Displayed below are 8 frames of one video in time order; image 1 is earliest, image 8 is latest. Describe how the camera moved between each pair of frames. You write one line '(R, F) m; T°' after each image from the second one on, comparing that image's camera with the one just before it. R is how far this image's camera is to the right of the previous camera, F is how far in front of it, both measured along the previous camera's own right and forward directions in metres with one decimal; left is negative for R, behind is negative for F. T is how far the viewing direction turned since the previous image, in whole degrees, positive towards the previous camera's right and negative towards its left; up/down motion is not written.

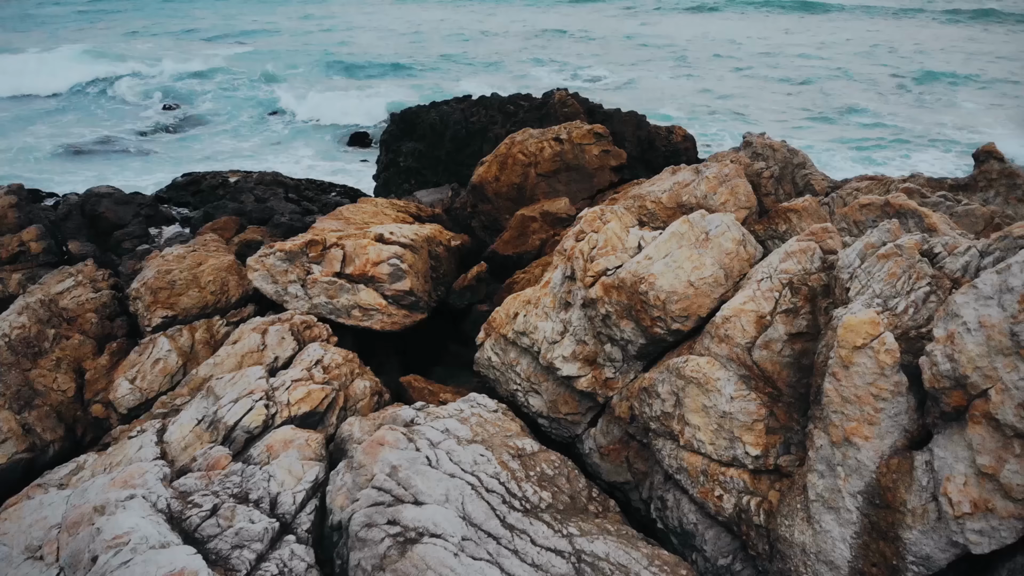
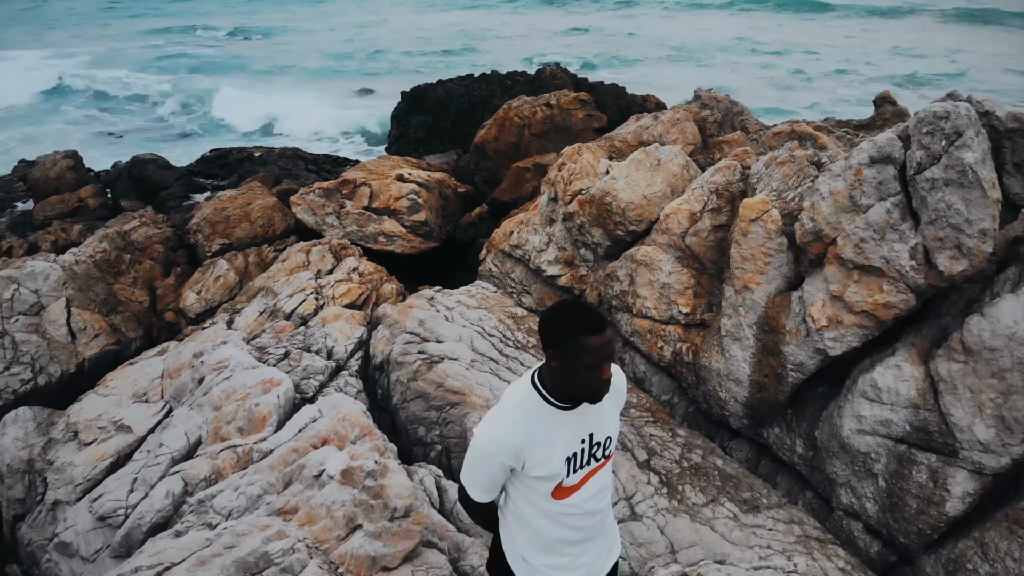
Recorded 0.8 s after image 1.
(0.0, -1.4) m; 0°
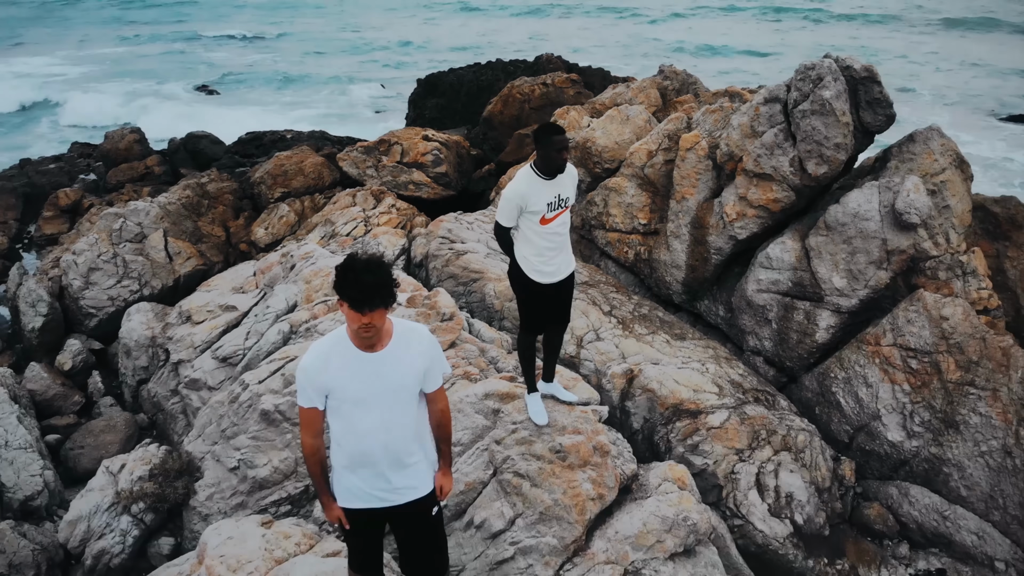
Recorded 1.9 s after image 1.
(-0.1, -2.0) m; 0°
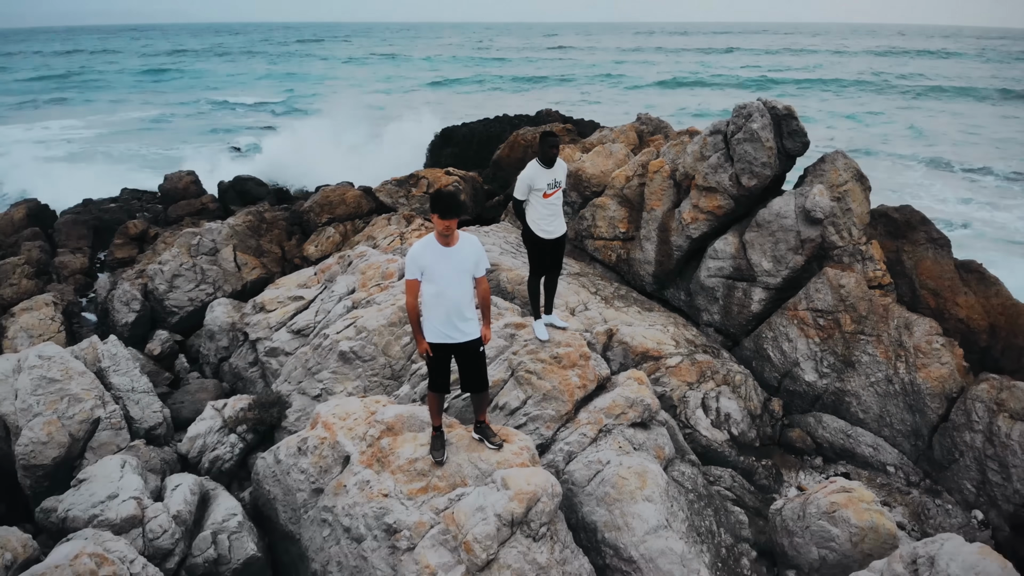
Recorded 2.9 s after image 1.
(-0.1, -2.0) m; 0°
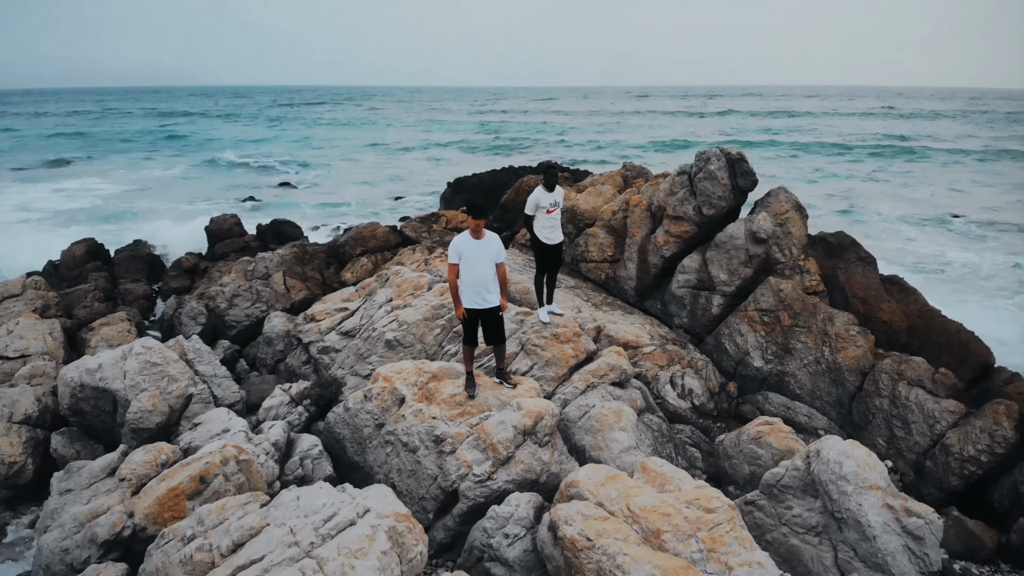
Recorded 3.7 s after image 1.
(-0.1, -2.0) m; 0°
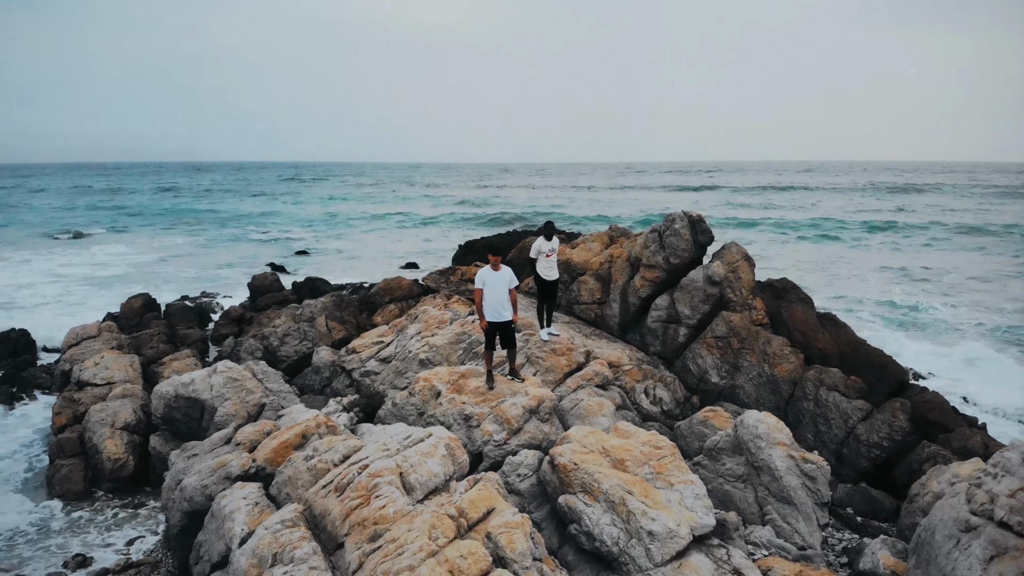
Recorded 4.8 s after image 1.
(-0.1, -2.6) m; 0°
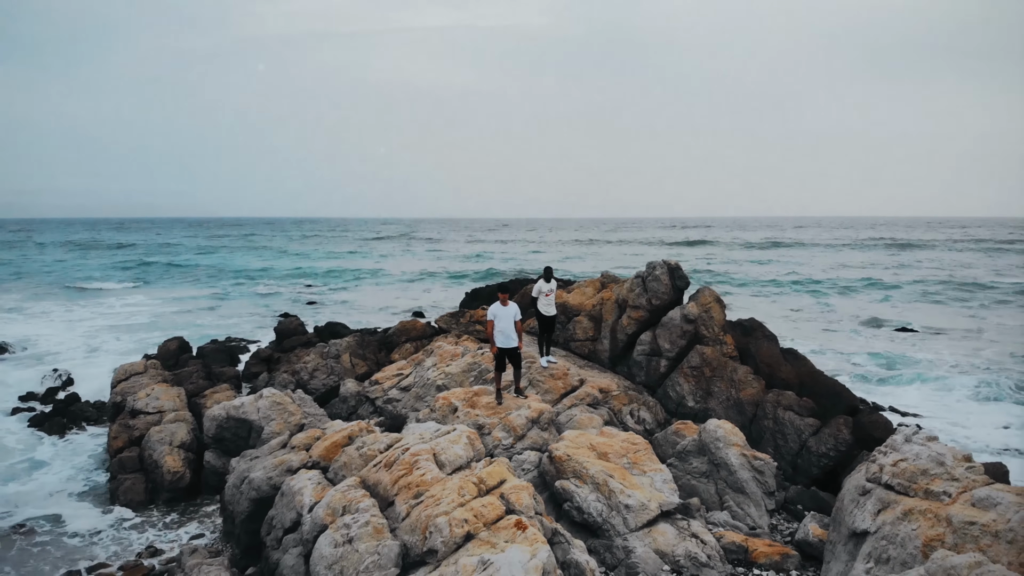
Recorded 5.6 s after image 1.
(-0.1, -2.1) m; 0°
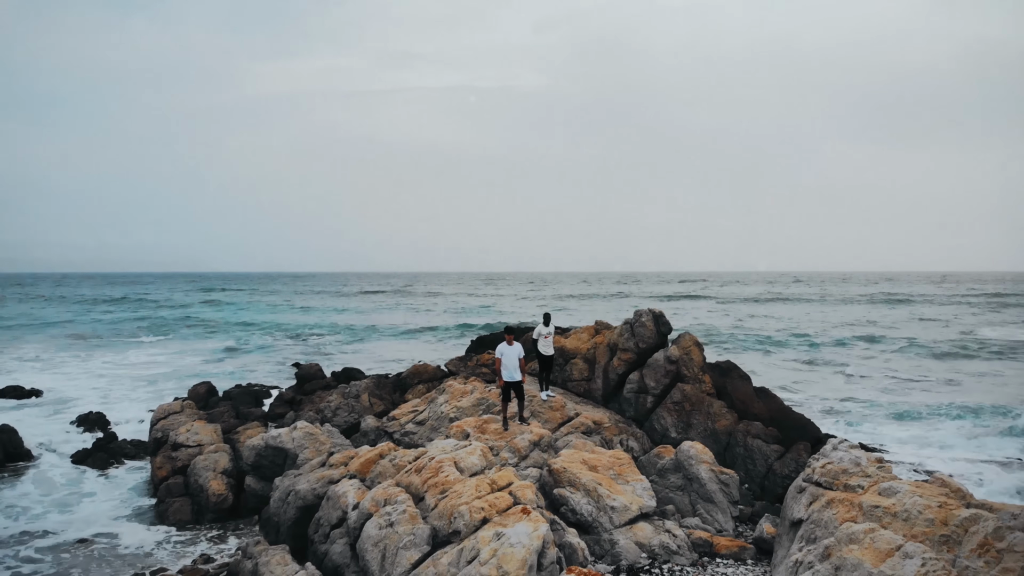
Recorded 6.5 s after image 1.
(-0.1, -2.1) m; 0°
